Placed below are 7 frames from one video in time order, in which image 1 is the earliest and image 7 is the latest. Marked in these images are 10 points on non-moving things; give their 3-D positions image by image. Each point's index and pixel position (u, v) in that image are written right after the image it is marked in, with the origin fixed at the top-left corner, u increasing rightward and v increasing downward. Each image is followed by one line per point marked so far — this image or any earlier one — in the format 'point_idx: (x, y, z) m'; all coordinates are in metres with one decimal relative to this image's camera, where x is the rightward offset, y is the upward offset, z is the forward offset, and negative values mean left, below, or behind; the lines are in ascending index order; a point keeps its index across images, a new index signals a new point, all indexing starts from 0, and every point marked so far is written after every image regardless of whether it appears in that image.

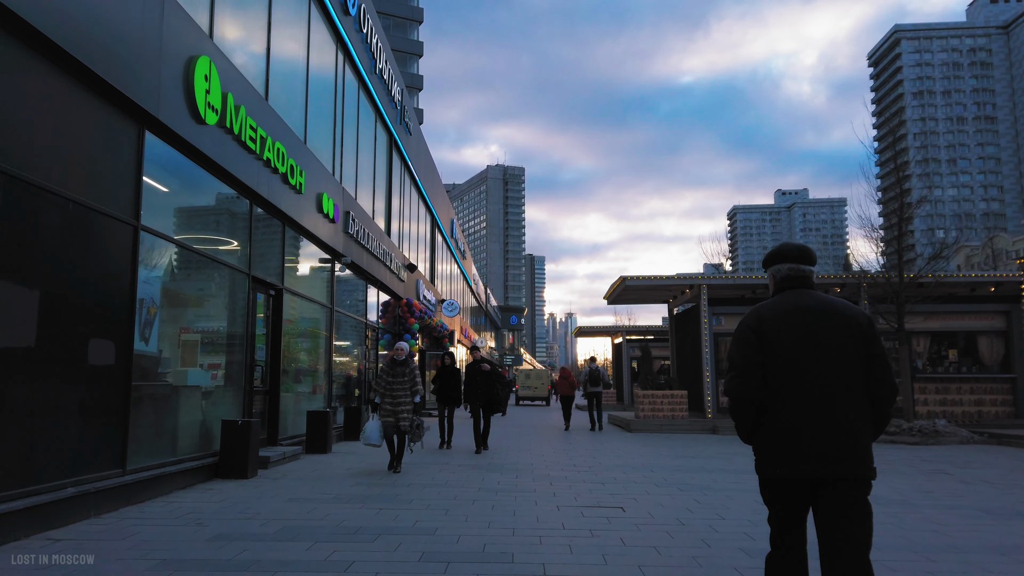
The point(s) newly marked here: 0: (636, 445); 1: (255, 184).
0: (+2.3, -2.9, +14.1) m
1: (-3.4, +1.4, +9.7) m
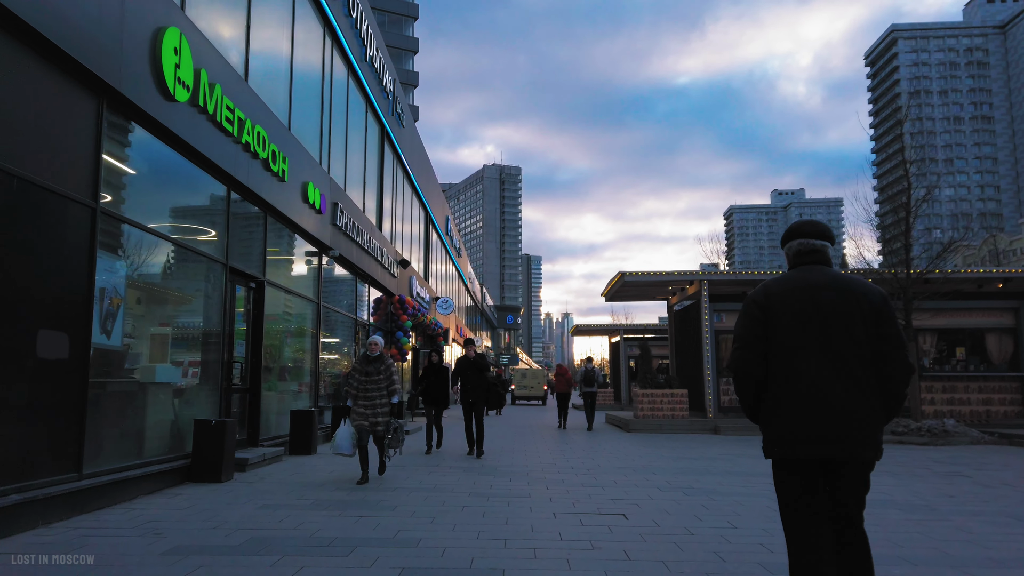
0: (+2.2, -2.8, +13.6) m
1: (-3.4, +1.5, +9.2) m
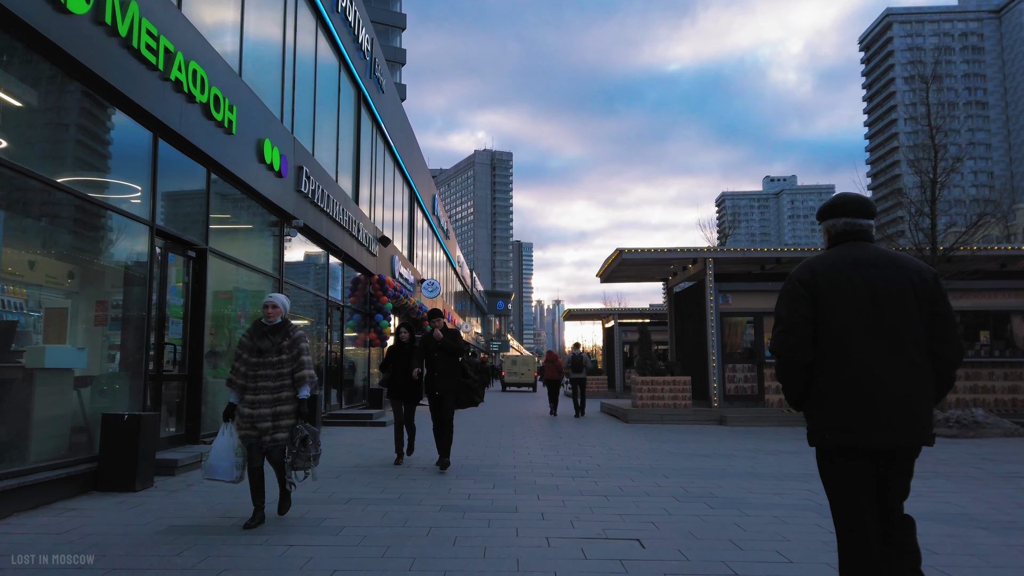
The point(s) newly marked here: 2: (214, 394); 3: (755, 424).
0: (+2.0, -2.4, +12.2) m
1: (-3.6, +1.8, +7.6) m
2: (-3.7, -1.3, +9.4) m
3: (+4.9, -2.7, +15.0) m
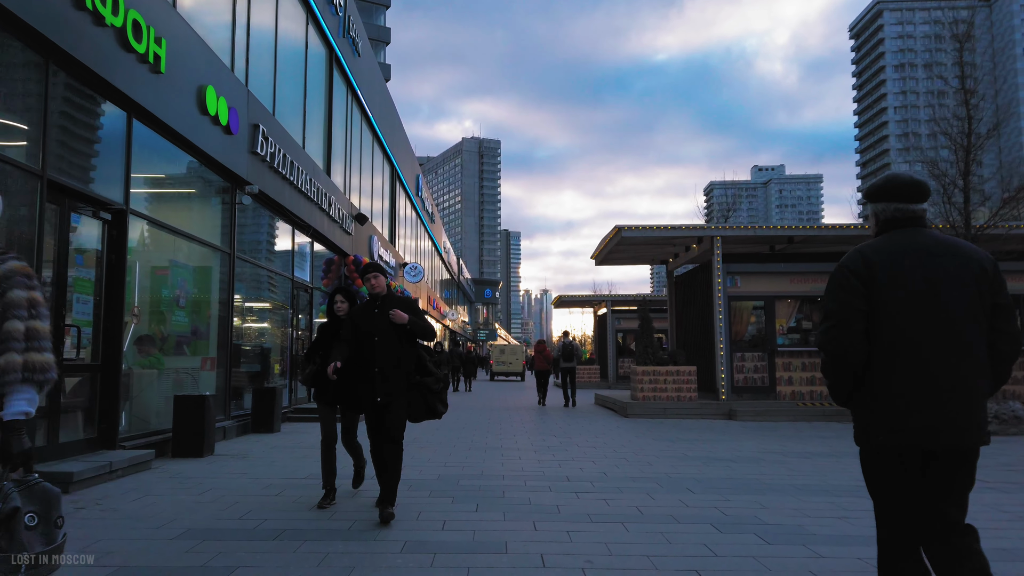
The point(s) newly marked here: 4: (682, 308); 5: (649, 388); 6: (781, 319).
0: (+1.8, -2.1, +10.7) m
1: (-3.7, +2.1, +6.0) m
2: (-3.9, -1.0, +7.8) m
3: (+4.6, -2.4, +13.6) m
4: (+3.9, -0.5, +17.1) m
5: (+2.6, -1.9, +14.5) m
6: (+5.4, -0.6, +15.0) m
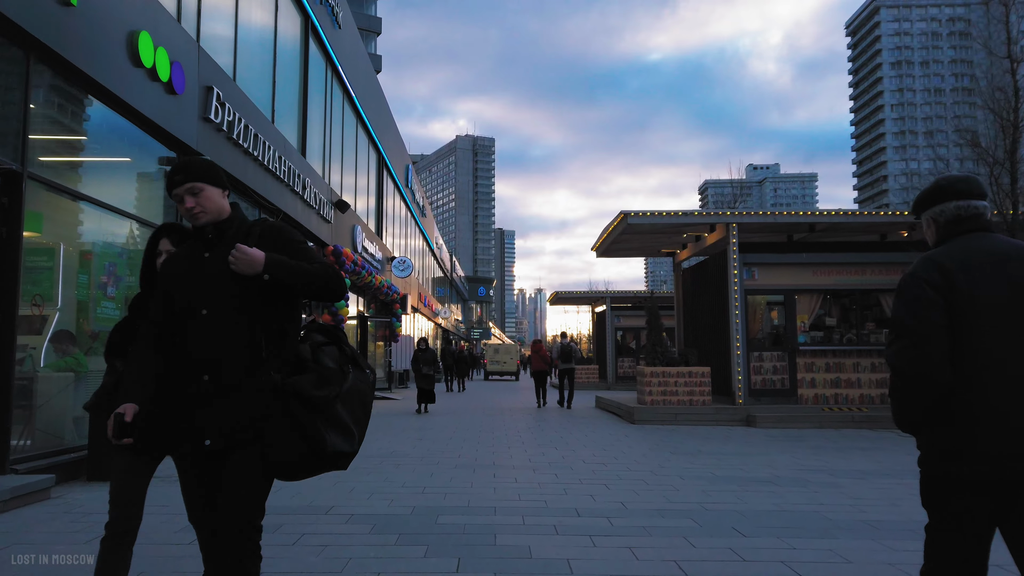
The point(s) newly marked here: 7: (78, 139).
0: (+1.7, -2.0, +9.3) m
1: (-3.7, +2.2, +4.6) m
2: (-3.9, -0.9, +6.4) m
3: (+4.5, -2.2, +12.2) m
4: (+3.8, -0.3, +15.7) m
5: (+2.5, -1.8, +13.1) m
6: (+5.3, -0.5, +13.7) m
7: (-4.0, +1.4, +7.0) m
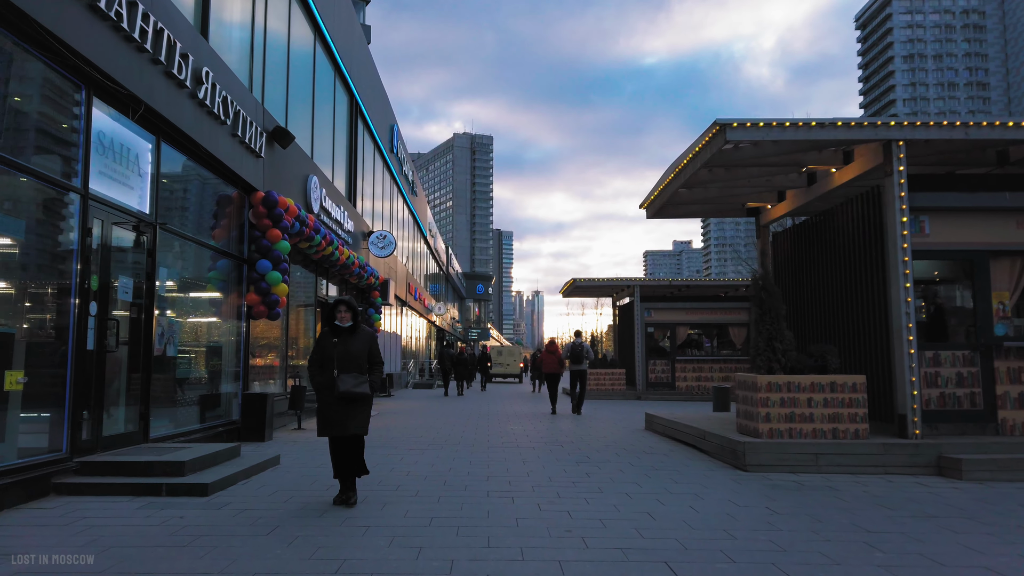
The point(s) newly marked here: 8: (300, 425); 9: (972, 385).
0: (+2.0, -1.5, +4.2) m
1: (-3.4, +2.7, -0.6) m
2: (-3.6, -0.4, +1.2) m
3: (+4.8, -1.8, +7.1) m
4: (+4.1, +0.1, +10.6) m
5: (+2.8, -1.3, +7.9) m
6: (+5.6, 0.0, +8.5) m
7: (-3.7, +1.9, +1.9) m
8: (-3.3, -2.1, +11.6) m
9: (+5.1, -1.1, +8.4) m
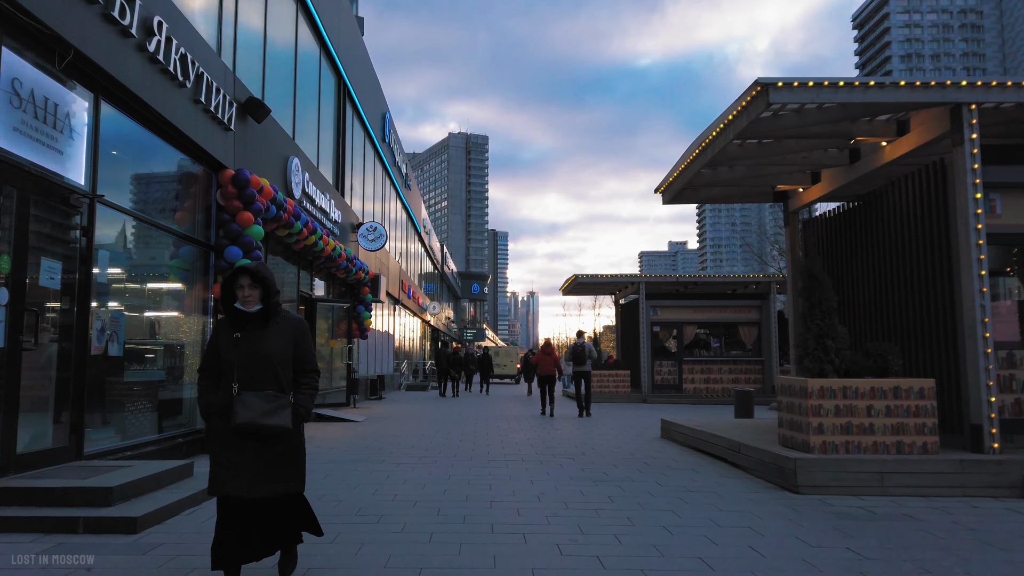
0: (+2.1, -1.4, +3.0) m
1: (-3.3, +2.8, -1.8) m
2: (-3.5, -0.3, 0.0) m
3: (+4.9, -1.7, +5.9) m
4: (+4.1, +0.2, +9.4) m
5: (+2.9, -1.2, +6.7) m
6: (+5.6, +0.1, +7.4) m
7: (-3.6, +2.0, +0.7) m
8: (-3.2, -2.0, +10.4) m
9: (+5.2, -1.0, +7.2) m
